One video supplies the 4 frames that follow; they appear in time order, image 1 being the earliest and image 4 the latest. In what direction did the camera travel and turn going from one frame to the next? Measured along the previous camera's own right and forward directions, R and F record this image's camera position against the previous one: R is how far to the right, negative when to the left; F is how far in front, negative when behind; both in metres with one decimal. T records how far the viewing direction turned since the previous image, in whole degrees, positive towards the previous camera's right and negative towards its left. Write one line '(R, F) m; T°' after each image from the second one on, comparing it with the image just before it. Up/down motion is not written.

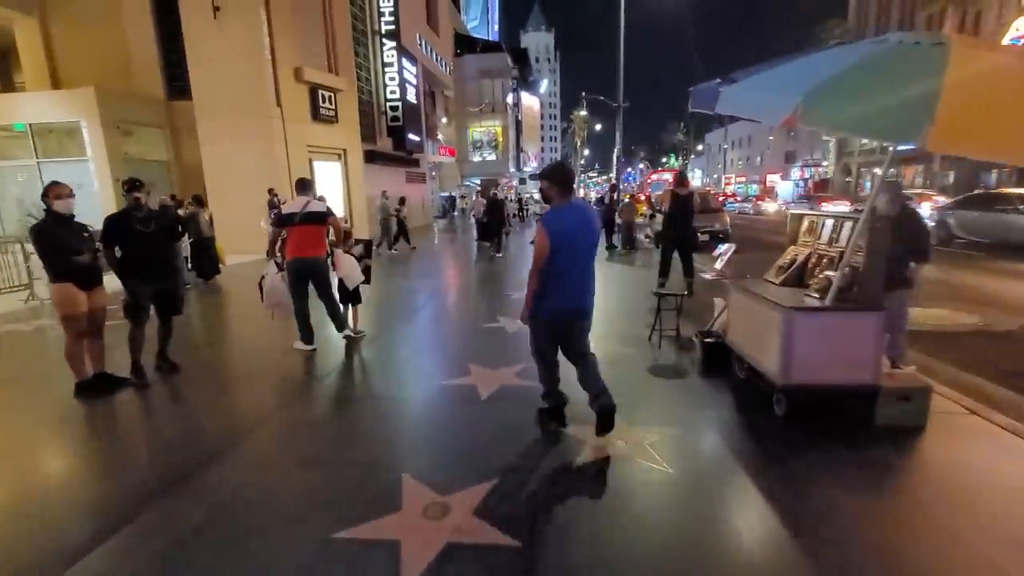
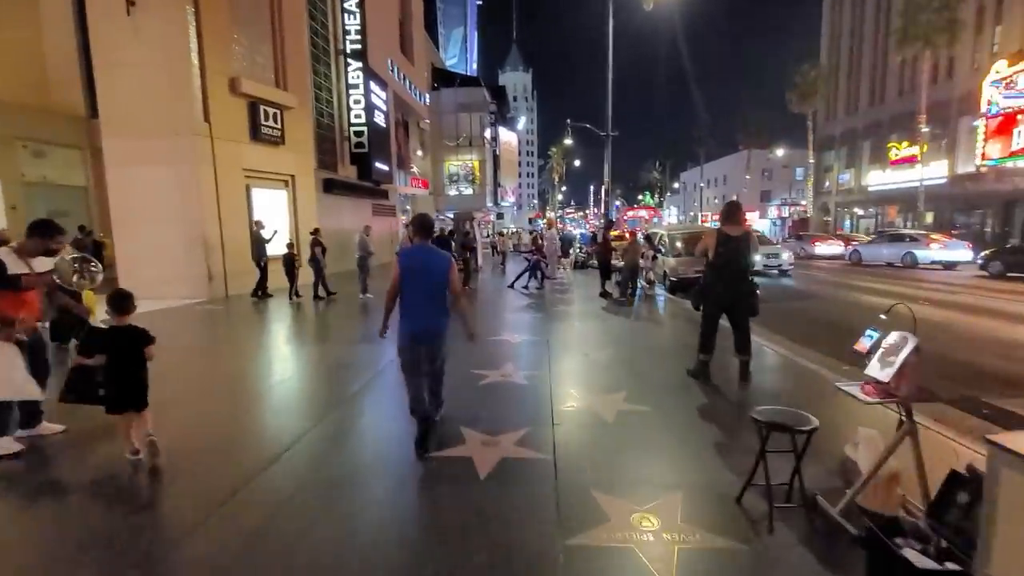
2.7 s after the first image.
(0.0, +2.7) m; +2°
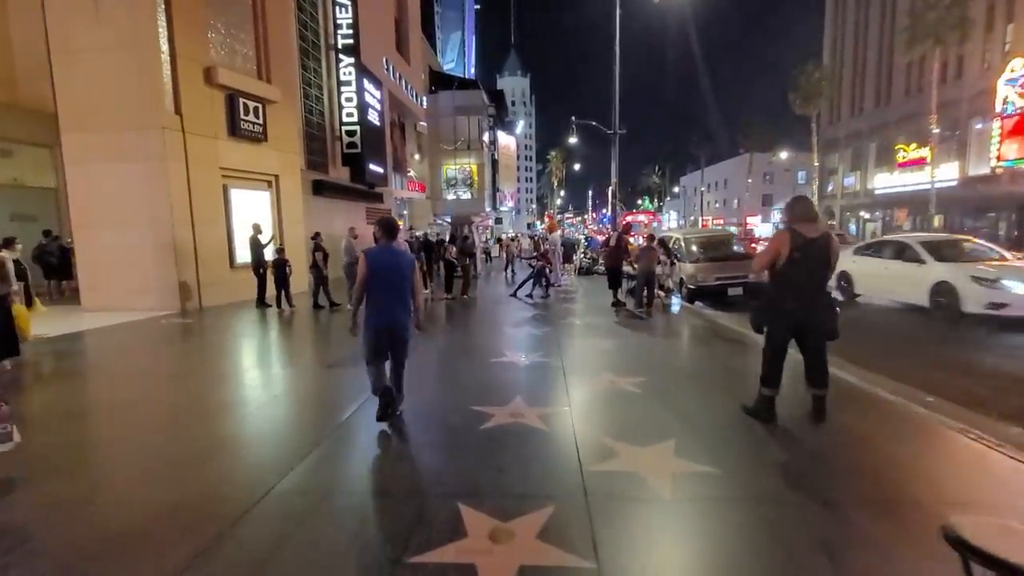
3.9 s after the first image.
(-0.1, +1.2) m; 0°
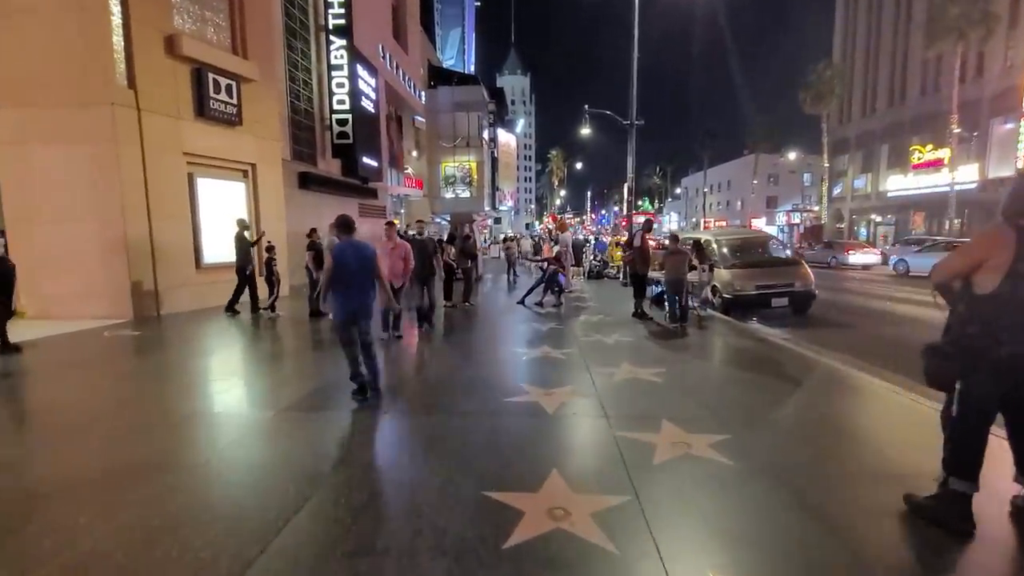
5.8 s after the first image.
(-0.2, +1.7) m; 0°
